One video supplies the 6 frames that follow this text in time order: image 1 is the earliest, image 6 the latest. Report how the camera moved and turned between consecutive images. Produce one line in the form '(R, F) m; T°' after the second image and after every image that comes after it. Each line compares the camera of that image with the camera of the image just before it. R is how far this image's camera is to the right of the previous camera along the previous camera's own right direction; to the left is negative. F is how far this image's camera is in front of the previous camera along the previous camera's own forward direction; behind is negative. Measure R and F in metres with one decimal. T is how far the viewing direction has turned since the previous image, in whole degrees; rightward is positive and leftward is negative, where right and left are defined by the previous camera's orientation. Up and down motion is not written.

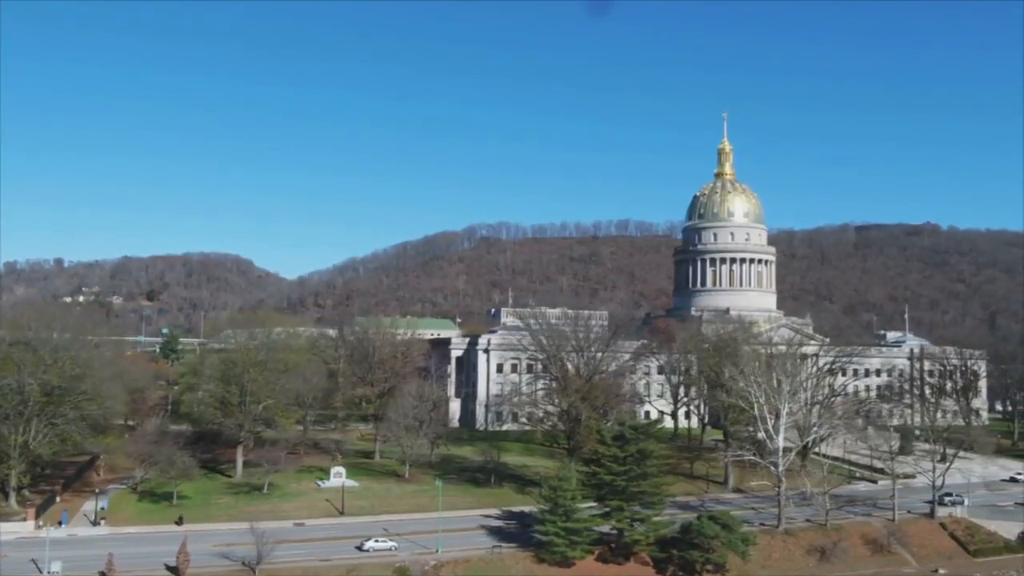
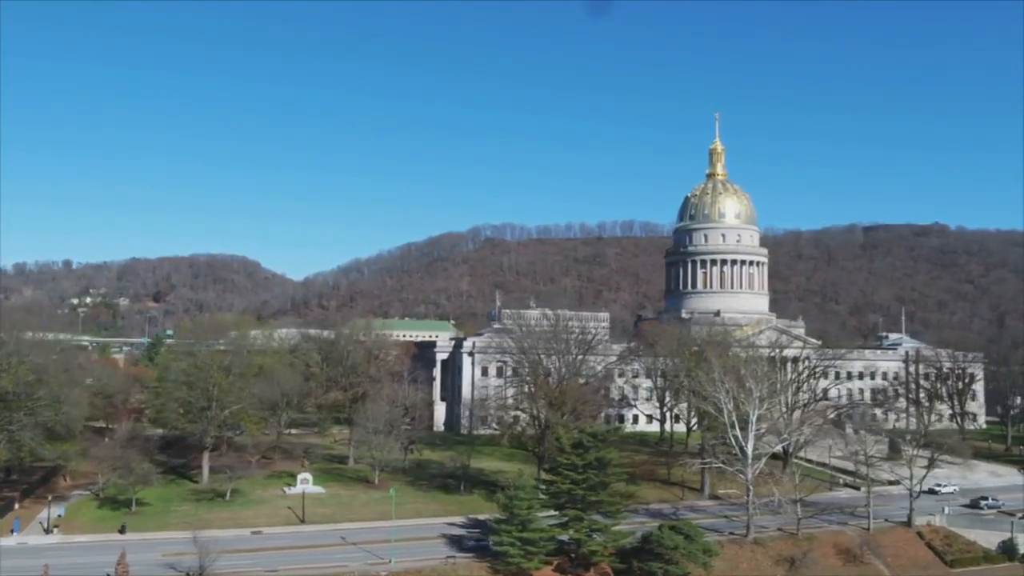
(+2.4, +1.0) m; -1°
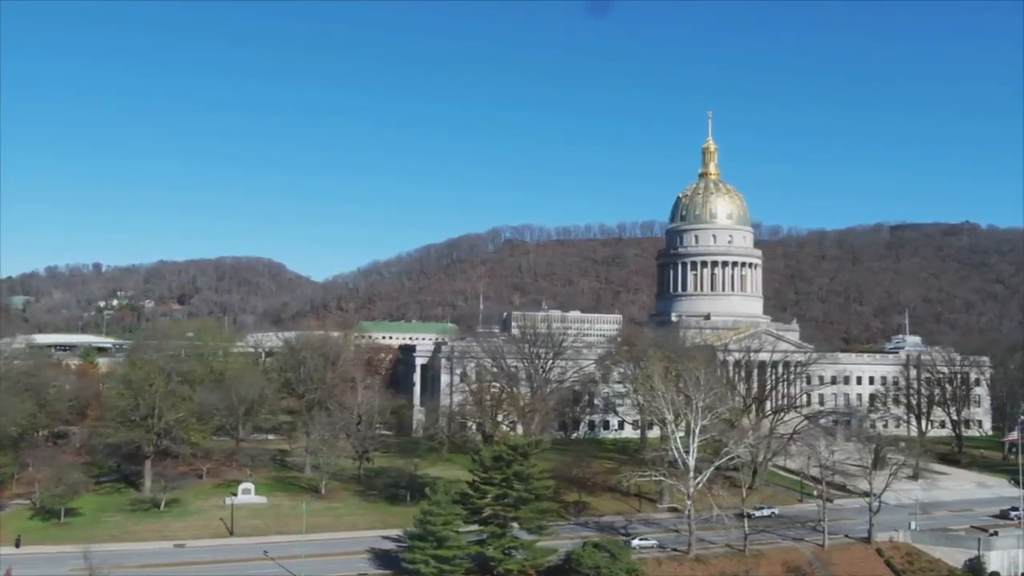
(+4.9, +1.8) m; -2°
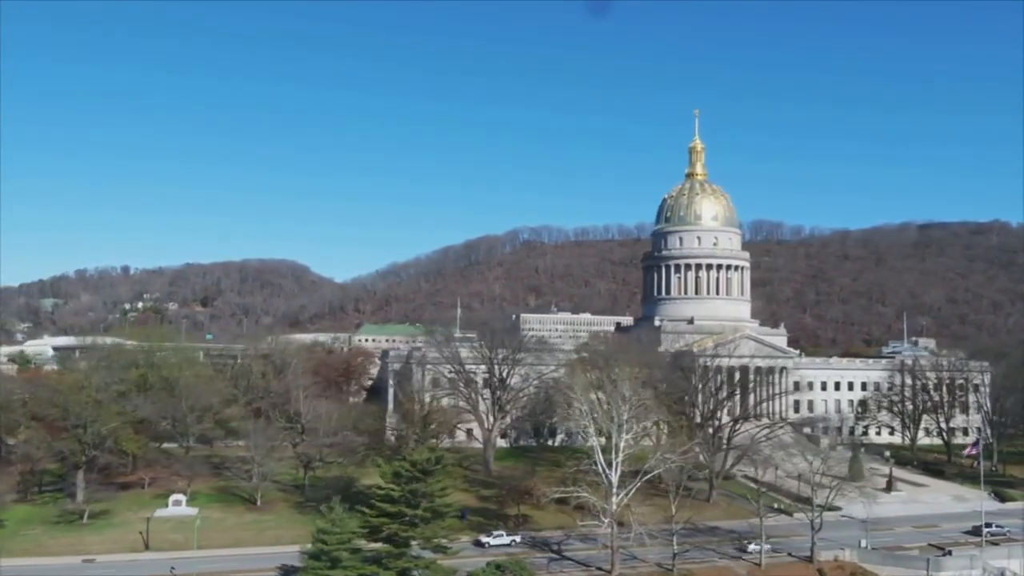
(+5.3, +1.8) m; -2°
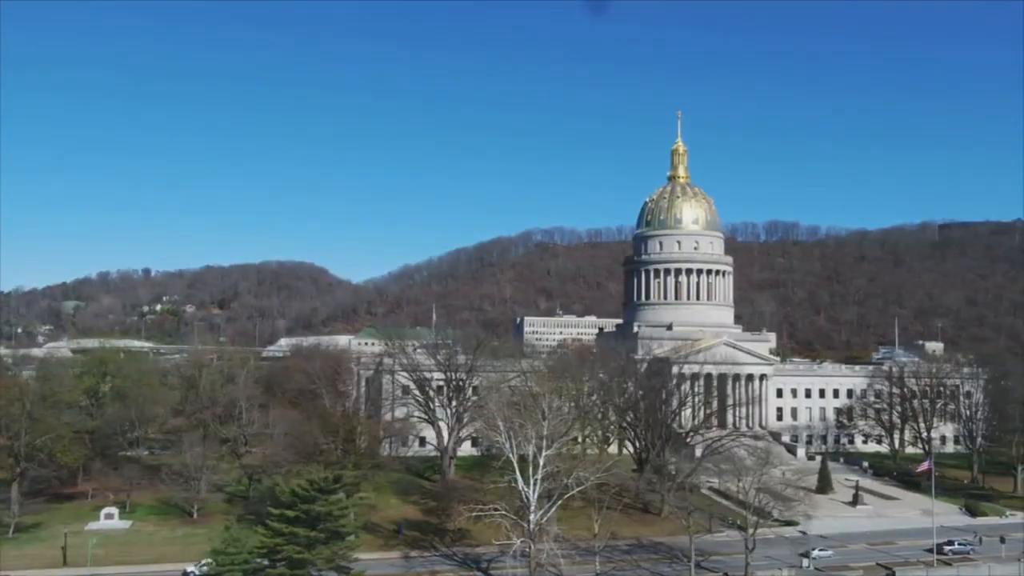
(+4.9, +1.3) m; -2°
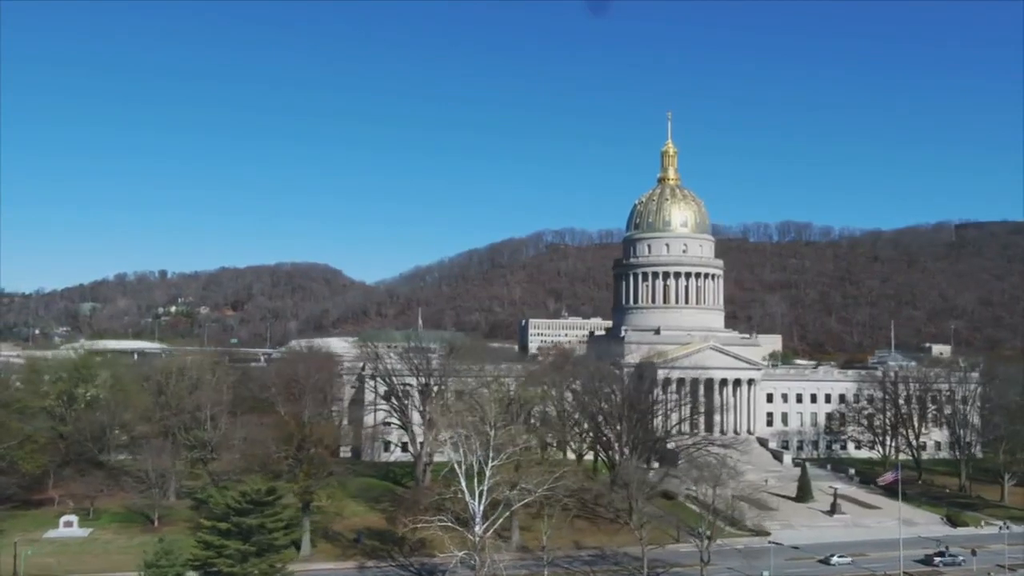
(+3.2, +0.7) m; -1°
